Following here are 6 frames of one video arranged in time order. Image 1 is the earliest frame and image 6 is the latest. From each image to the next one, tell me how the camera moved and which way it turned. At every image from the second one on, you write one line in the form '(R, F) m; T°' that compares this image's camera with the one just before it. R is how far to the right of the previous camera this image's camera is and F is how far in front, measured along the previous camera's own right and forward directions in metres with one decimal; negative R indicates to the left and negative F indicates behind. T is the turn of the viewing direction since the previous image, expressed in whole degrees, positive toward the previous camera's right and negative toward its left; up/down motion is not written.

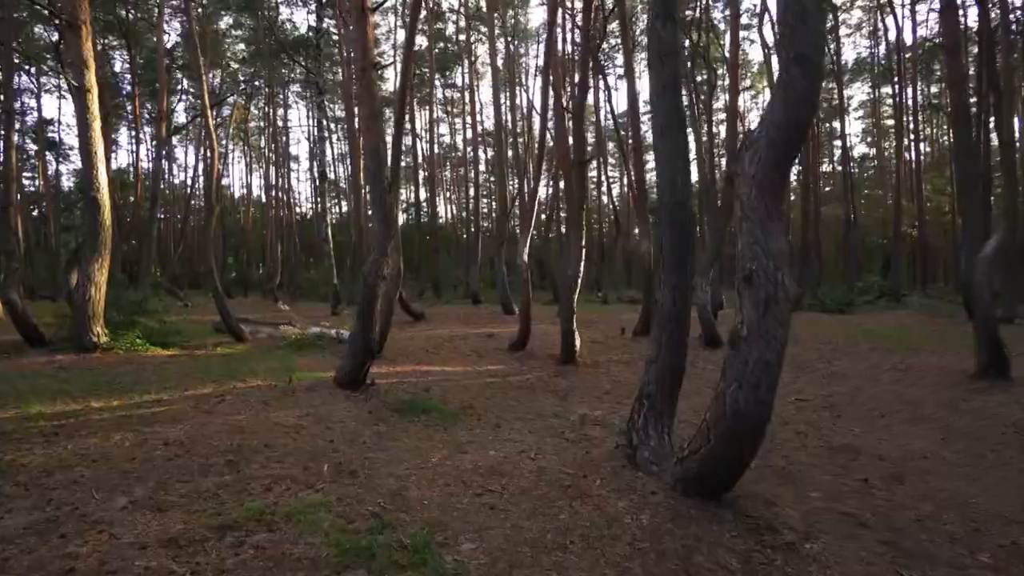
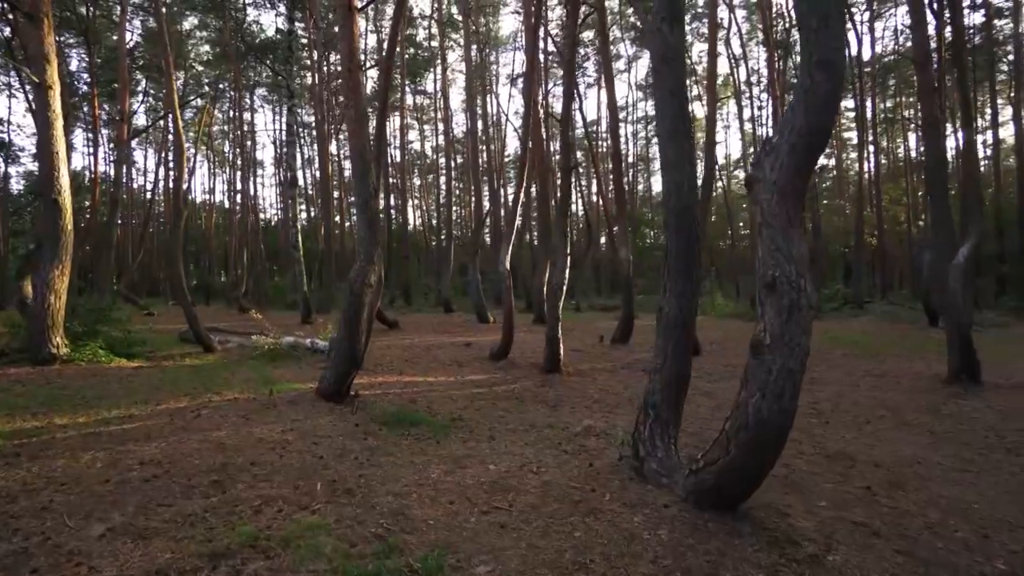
(-0.3, +0.2) m; +3°
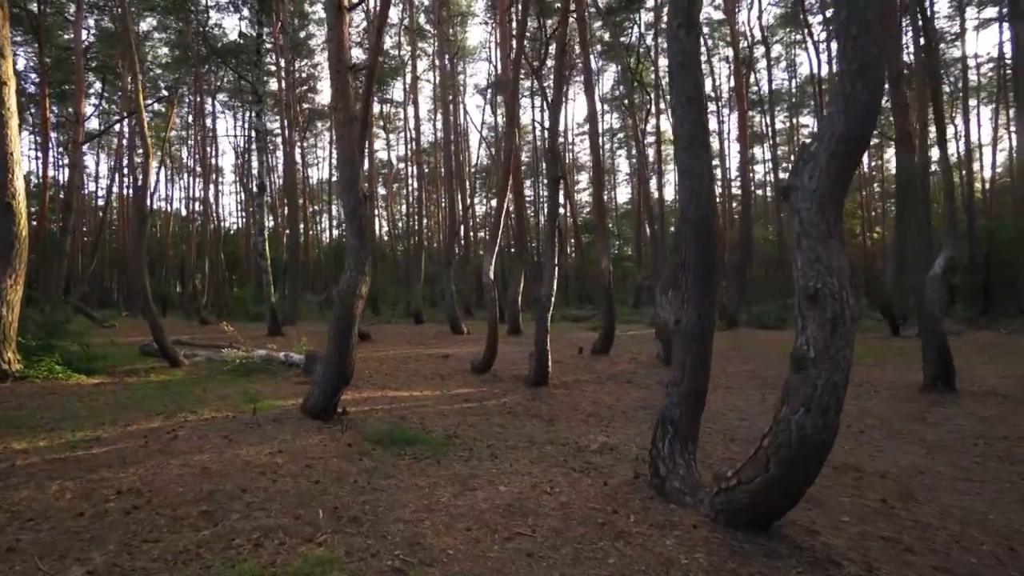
(-0.5, +0.3) m; +4°
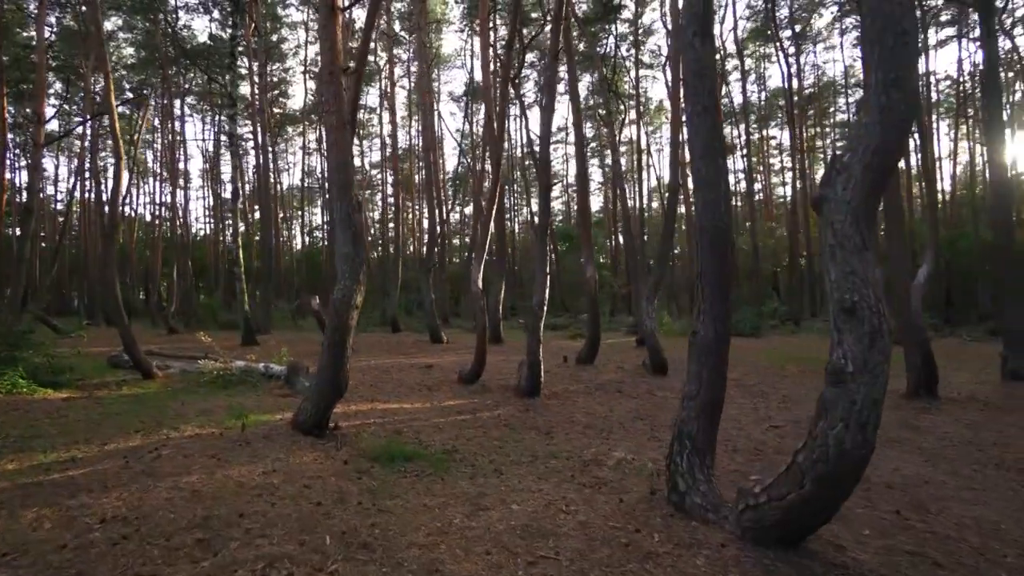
(-0.4, +0.2) m; +3°
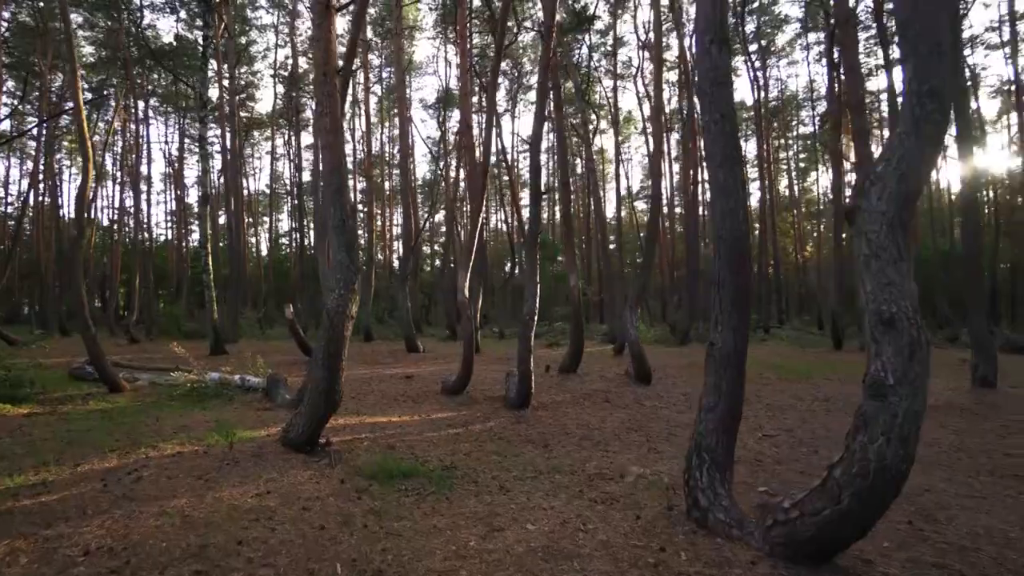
(-0.4, +0.2) m; +3°
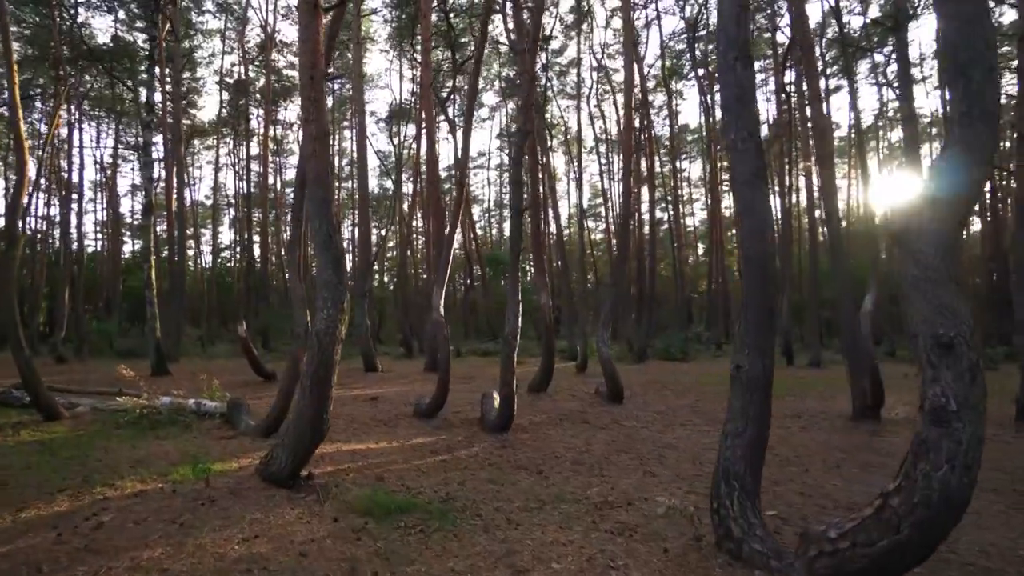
(-0.7, +0.3) m; +5°
